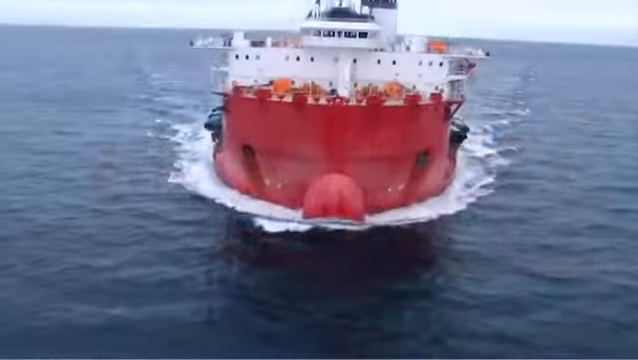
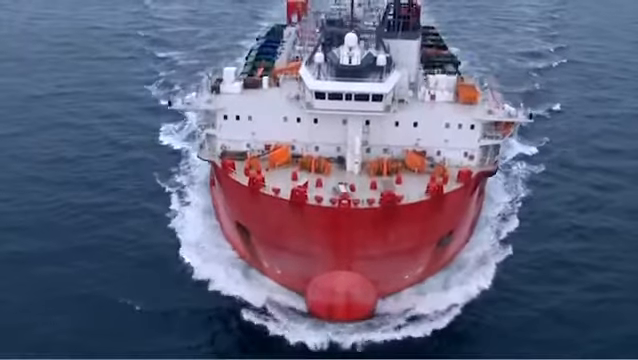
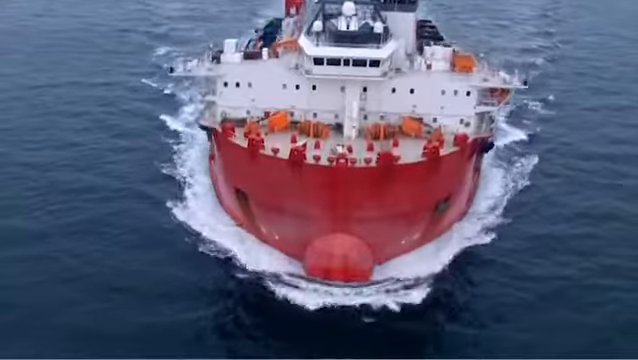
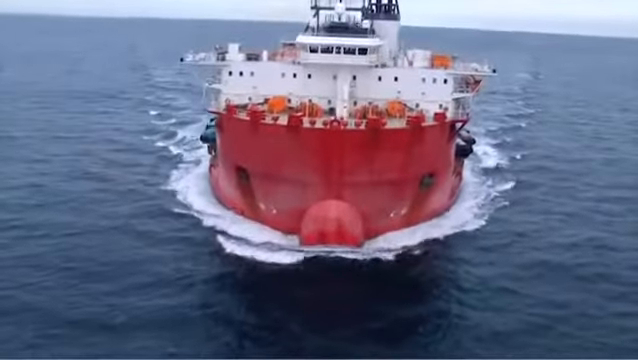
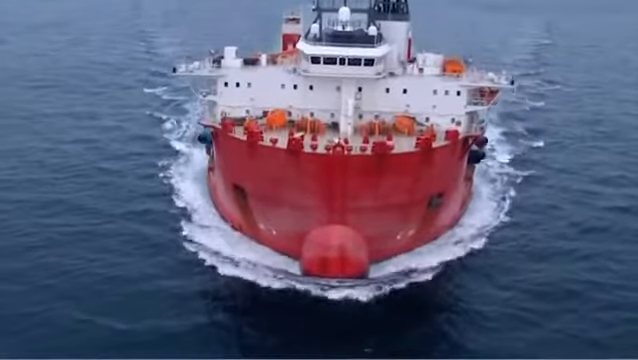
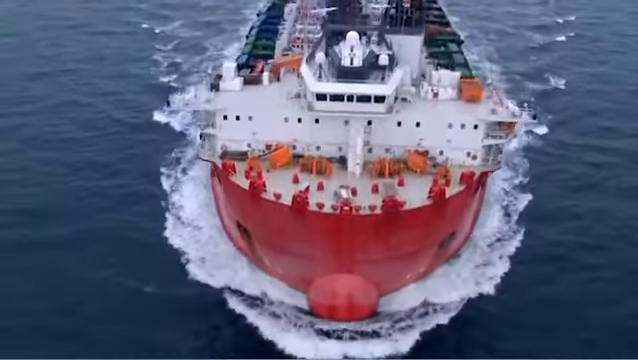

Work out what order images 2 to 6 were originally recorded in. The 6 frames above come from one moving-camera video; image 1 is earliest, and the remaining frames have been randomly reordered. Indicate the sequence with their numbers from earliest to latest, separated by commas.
4, 5, 3, 2, 6
